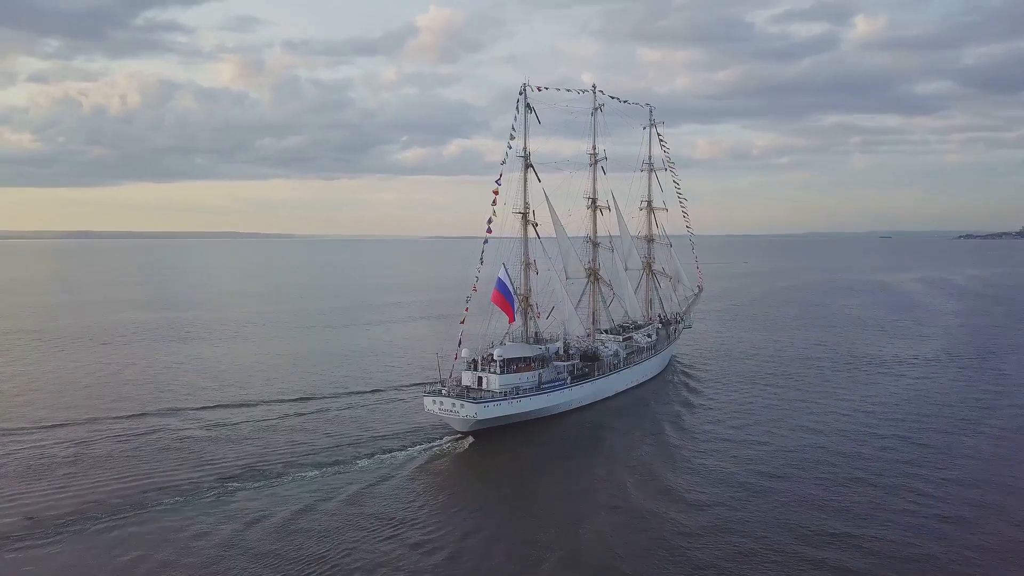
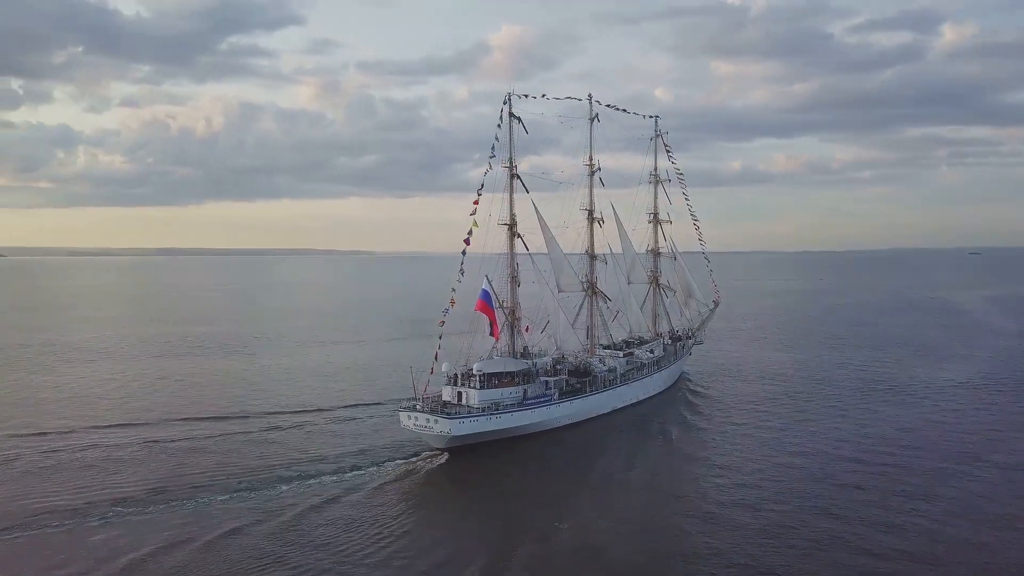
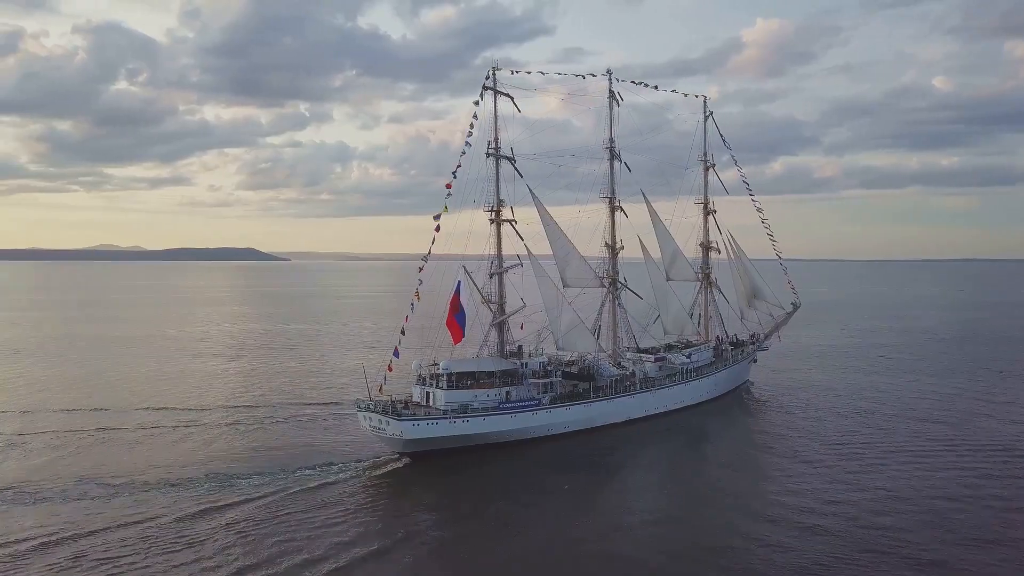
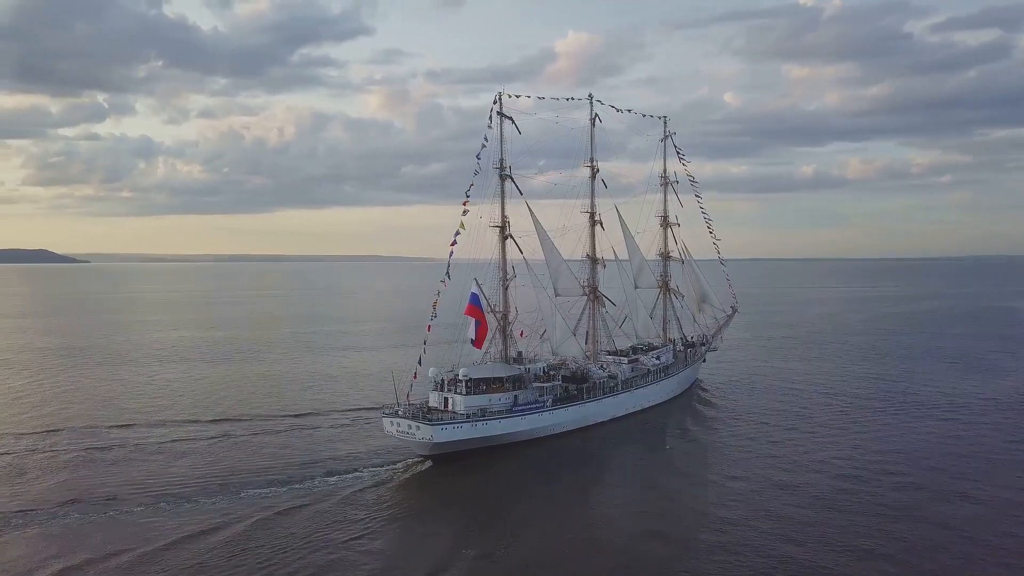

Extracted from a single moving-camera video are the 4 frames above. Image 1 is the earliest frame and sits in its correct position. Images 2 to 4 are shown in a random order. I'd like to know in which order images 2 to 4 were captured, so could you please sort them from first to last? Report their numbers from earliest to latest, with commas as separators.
2, 4, 3
